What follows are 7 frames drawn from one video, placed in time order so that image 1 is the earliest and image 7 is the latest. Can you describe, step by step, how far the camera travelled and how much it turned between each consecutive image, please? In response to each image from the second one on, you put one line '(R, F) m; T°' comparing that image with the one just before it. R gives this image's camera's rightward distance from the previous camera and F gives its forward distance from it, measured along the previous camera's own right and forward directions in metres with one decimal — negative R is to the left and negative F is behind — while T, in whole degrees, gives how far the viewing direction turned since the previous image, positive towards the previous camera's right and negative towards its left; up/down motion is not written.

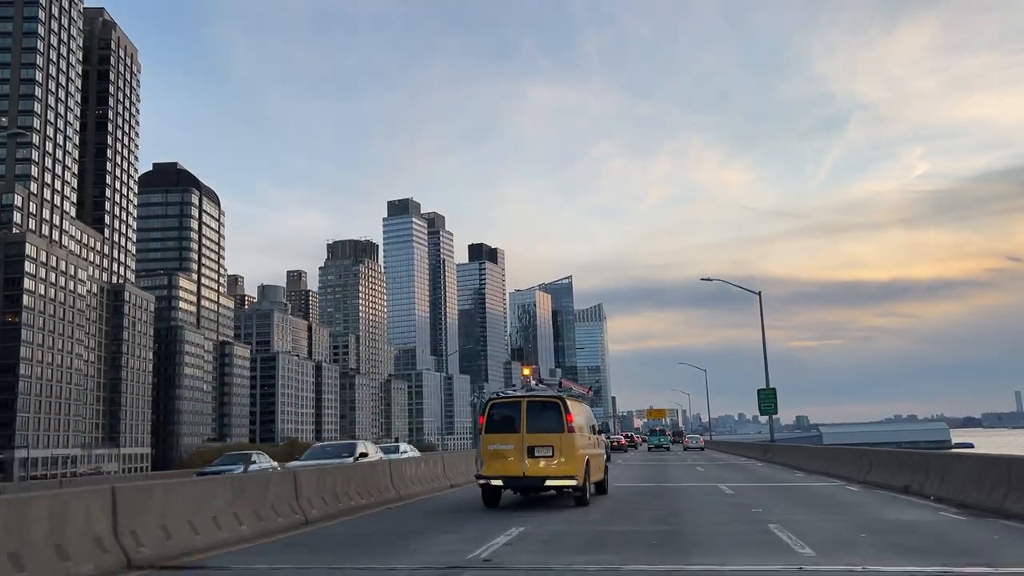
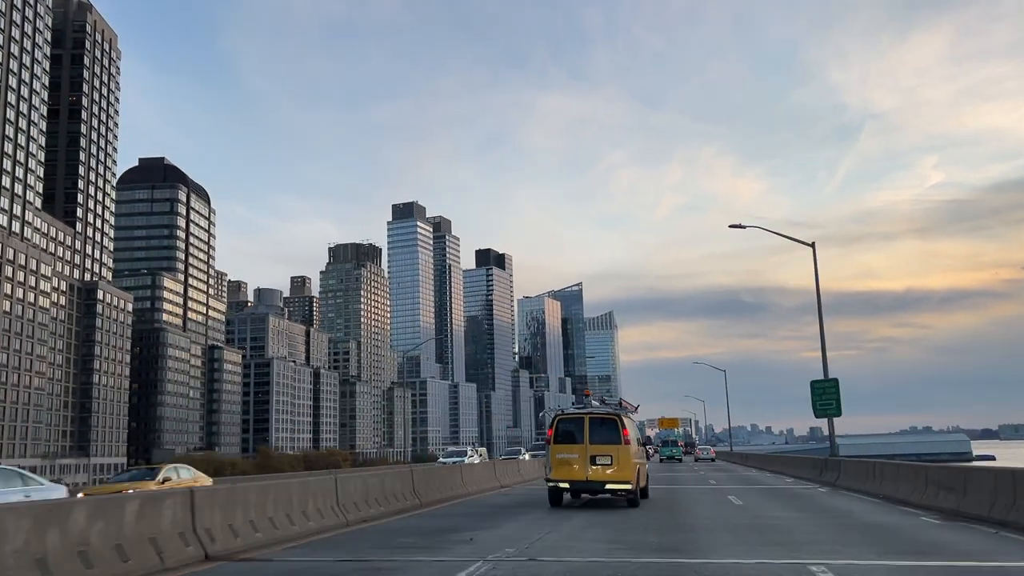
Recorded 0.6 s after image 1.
(+0.8, +4.8) m; -1°
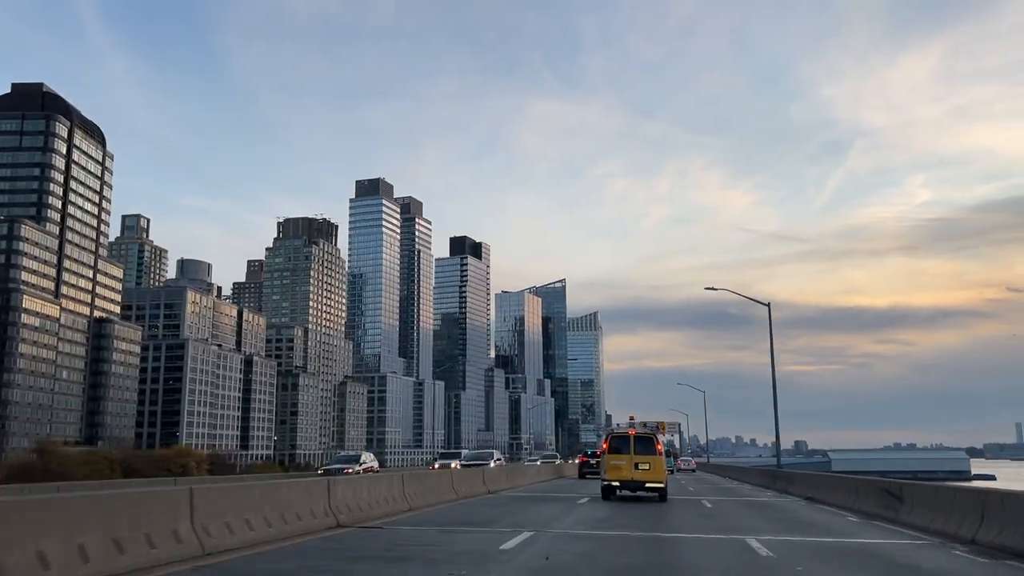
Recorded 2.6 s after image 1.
(+2.8, +15.9) m; +1°
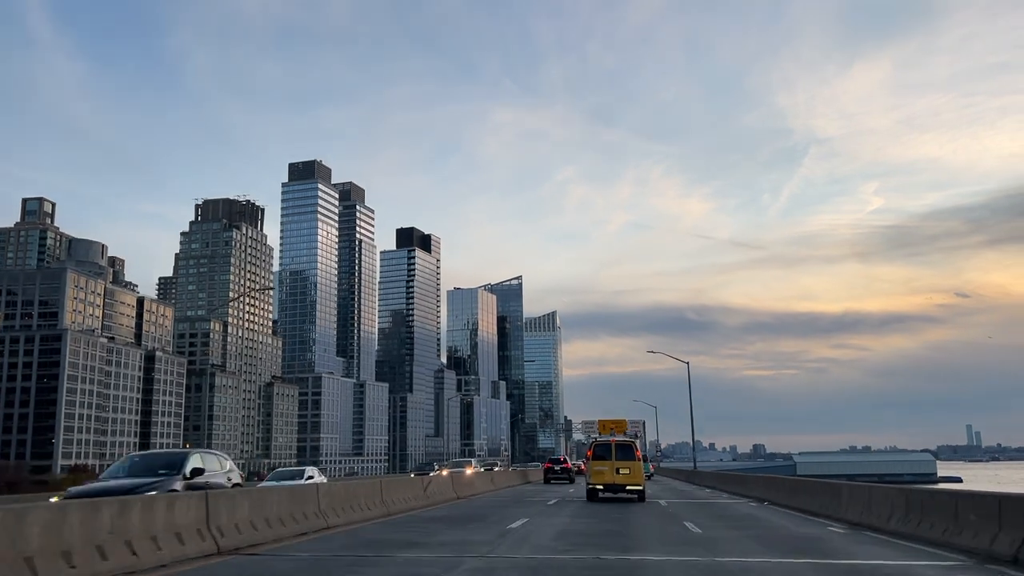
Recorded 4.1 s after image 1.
(+1.9, +12.0) m; +3°
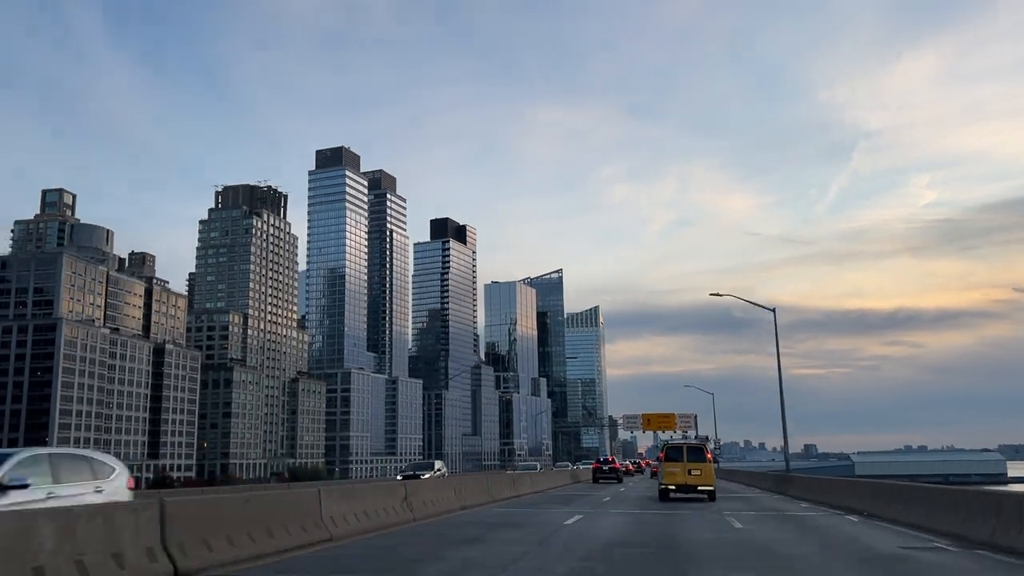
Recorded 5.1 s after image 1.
(+0.9, +7.8) m; -3°
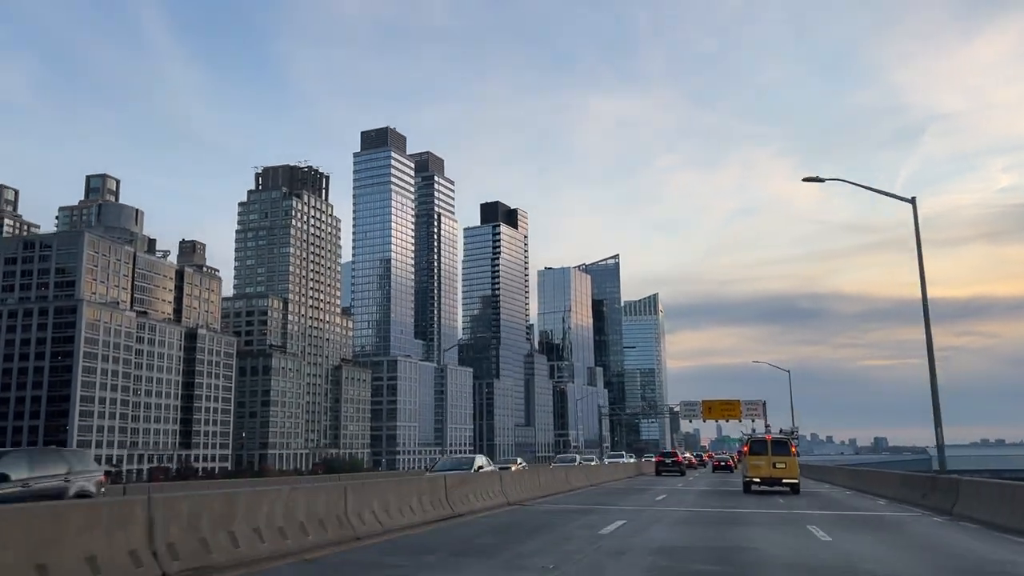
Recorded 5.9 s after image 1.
(+1.0, +5.9) m; -4°
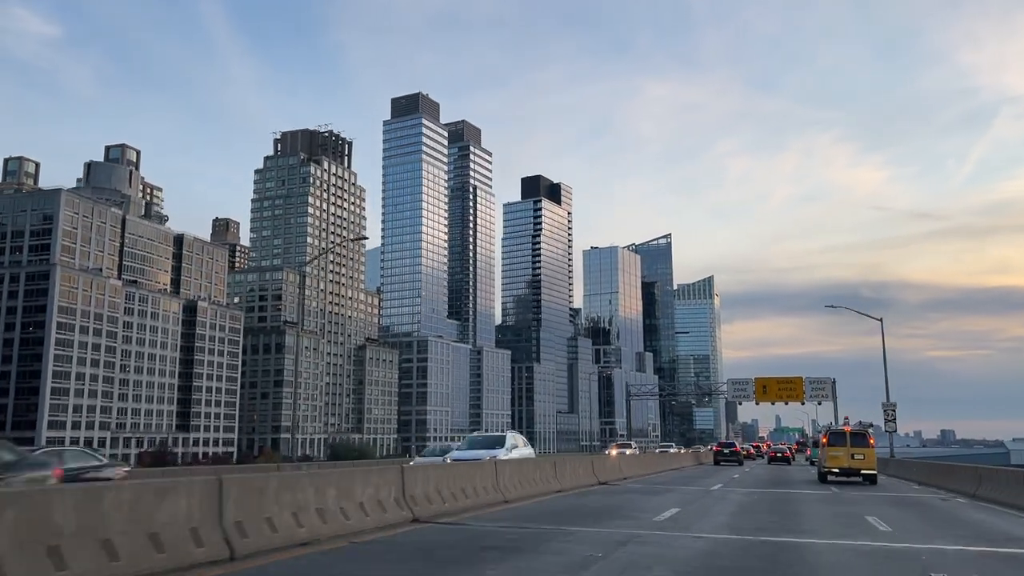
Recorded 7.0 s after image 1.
(+2.1, +8.7) m; -4°
